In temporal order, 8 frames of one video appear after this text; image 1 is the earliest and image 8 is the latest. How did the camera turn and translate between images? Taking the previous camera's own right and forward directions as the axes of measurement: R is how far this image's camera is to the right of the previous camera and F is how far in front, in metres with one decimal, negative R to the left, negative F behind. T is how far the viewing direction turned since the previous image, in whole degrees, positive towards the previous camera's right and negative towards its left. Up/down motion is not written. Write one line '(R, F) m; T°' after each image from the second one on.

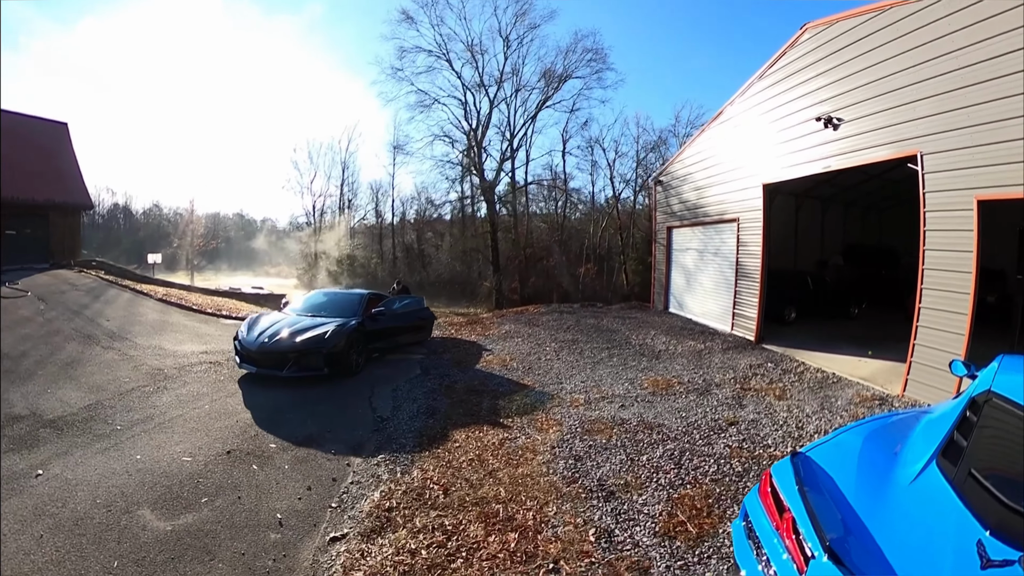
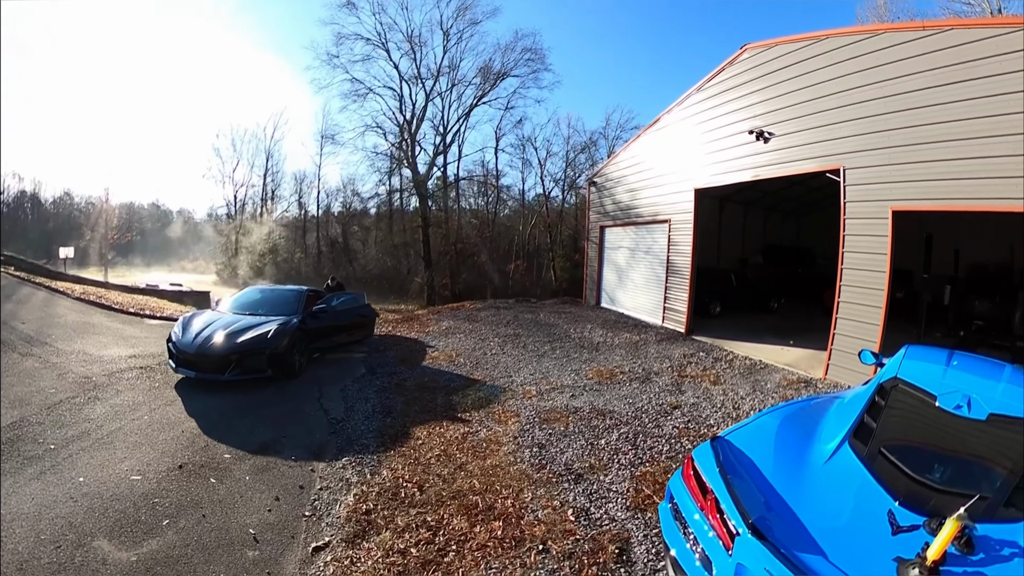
(-0.4, -0.1) m; +9°
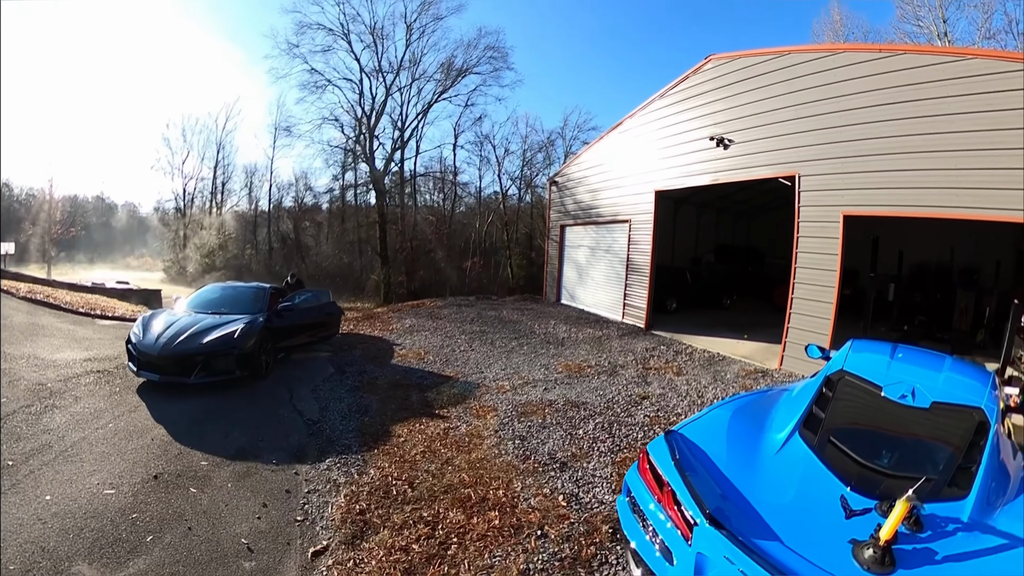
(-0.3, -0.1) m; +6°
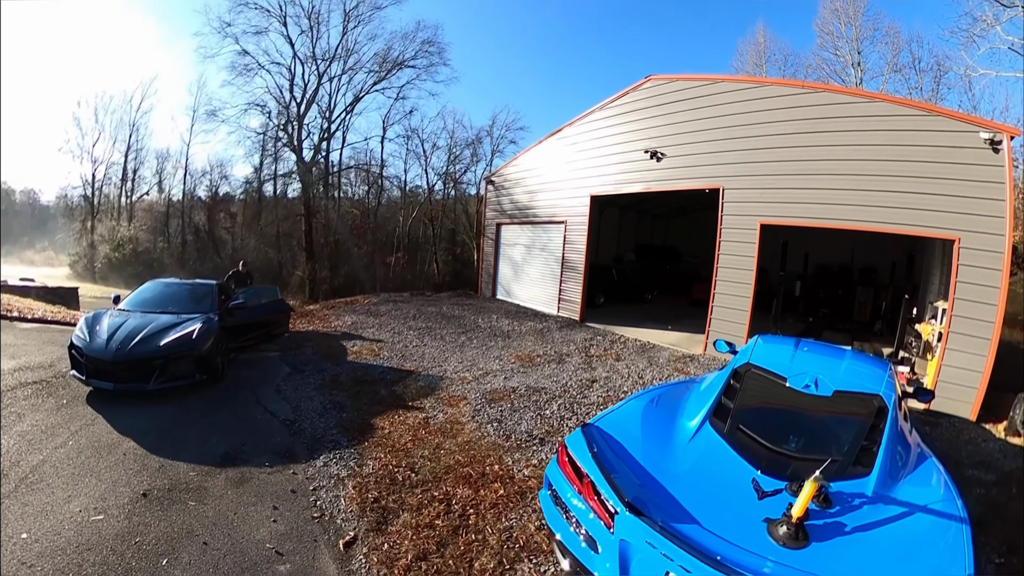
(-0.6, -0.4) m; +11°
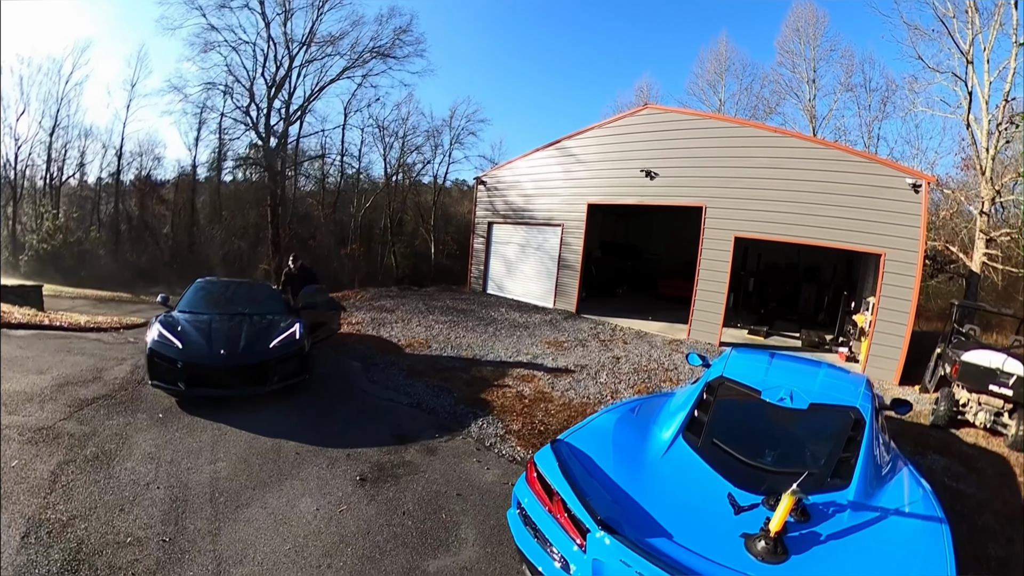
(-2.1, -0.8) m; +12°
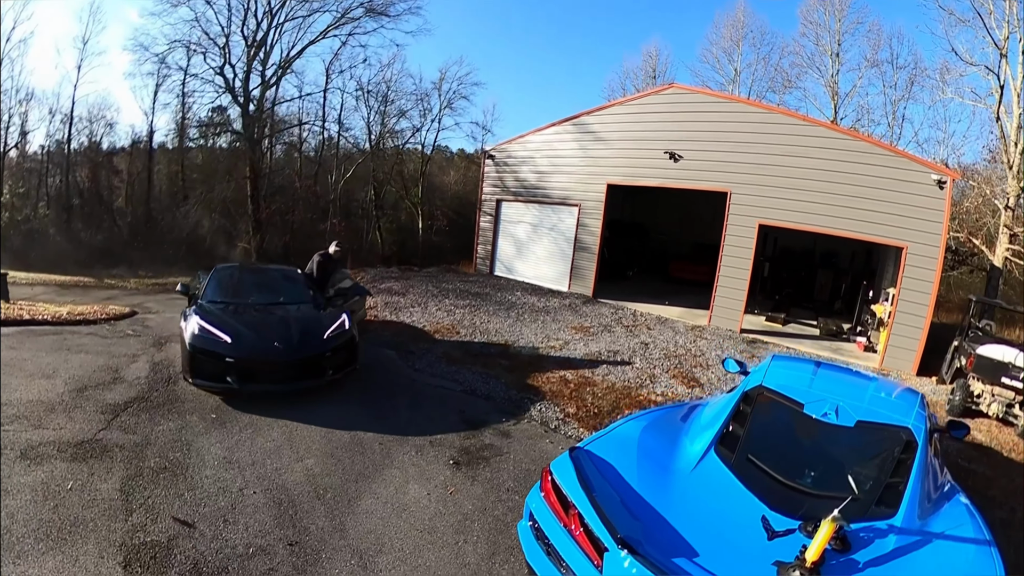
(-1.2, +0.2) m; +5°
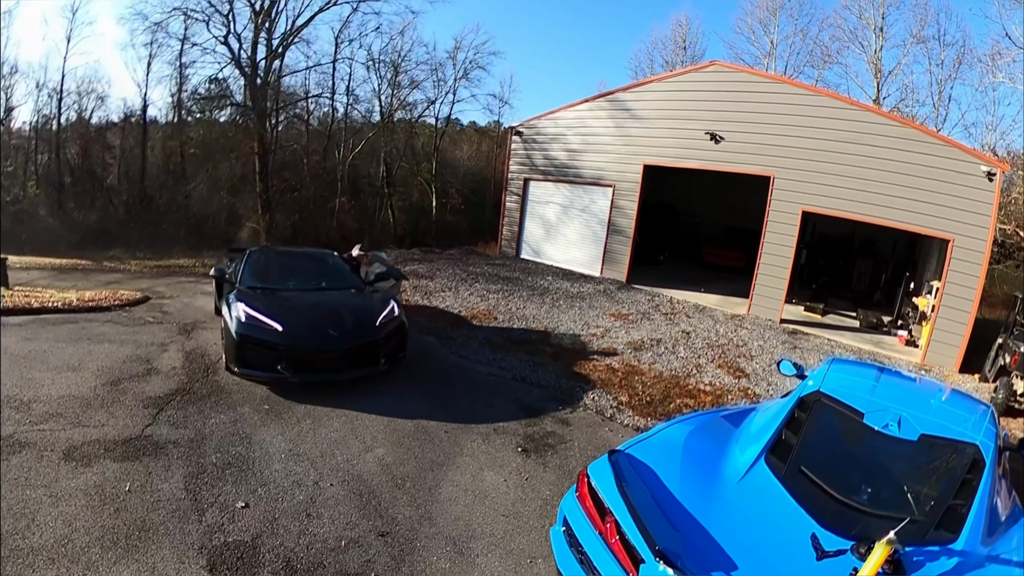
(-0.8, +0.4) m; +2°
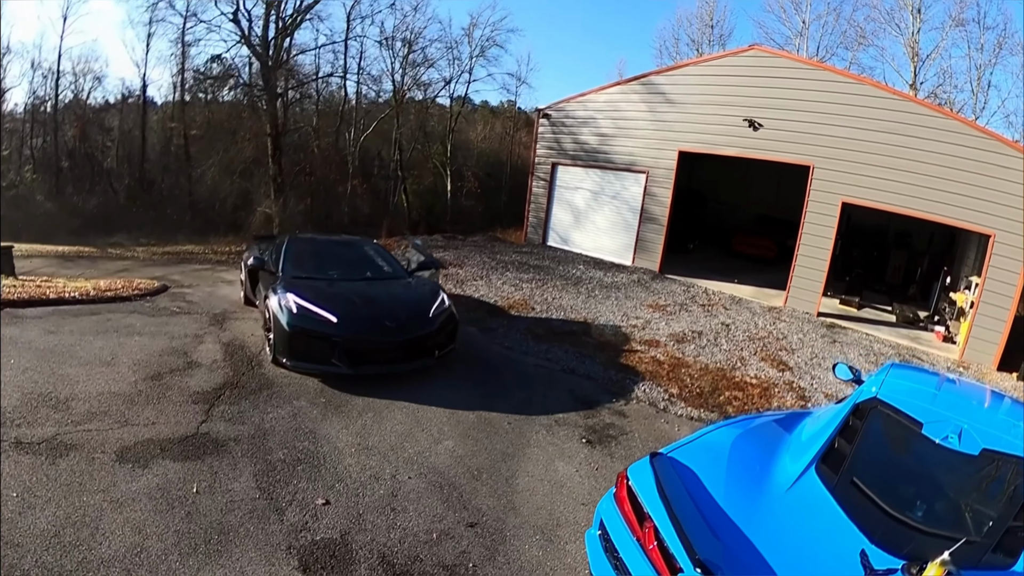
(-0.7, +0.3) m; +1°
